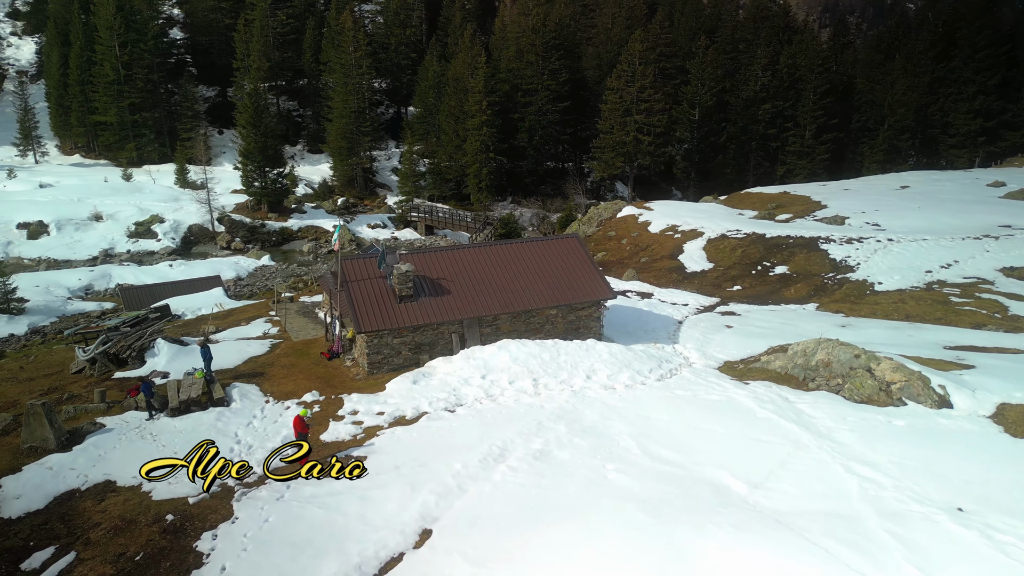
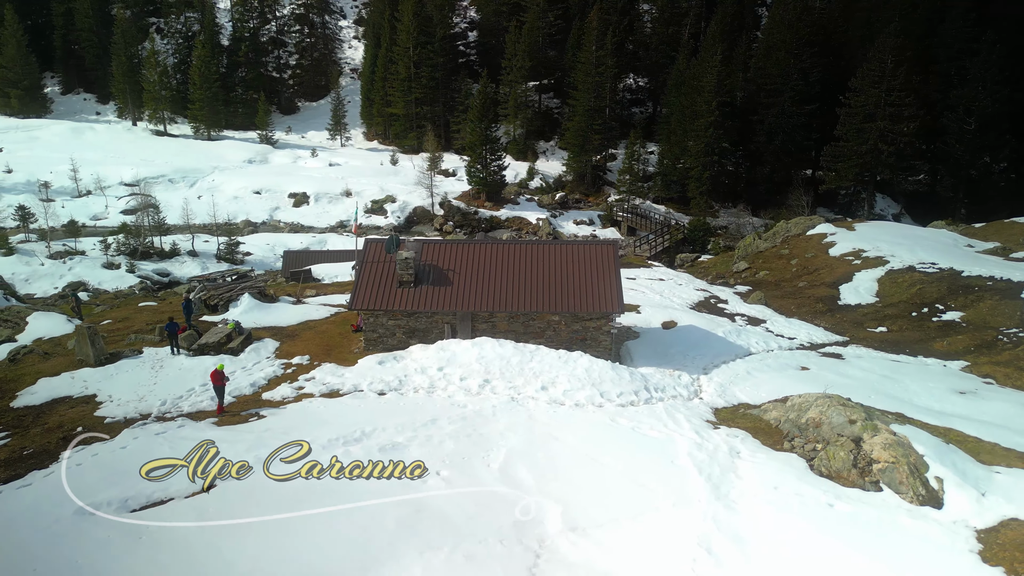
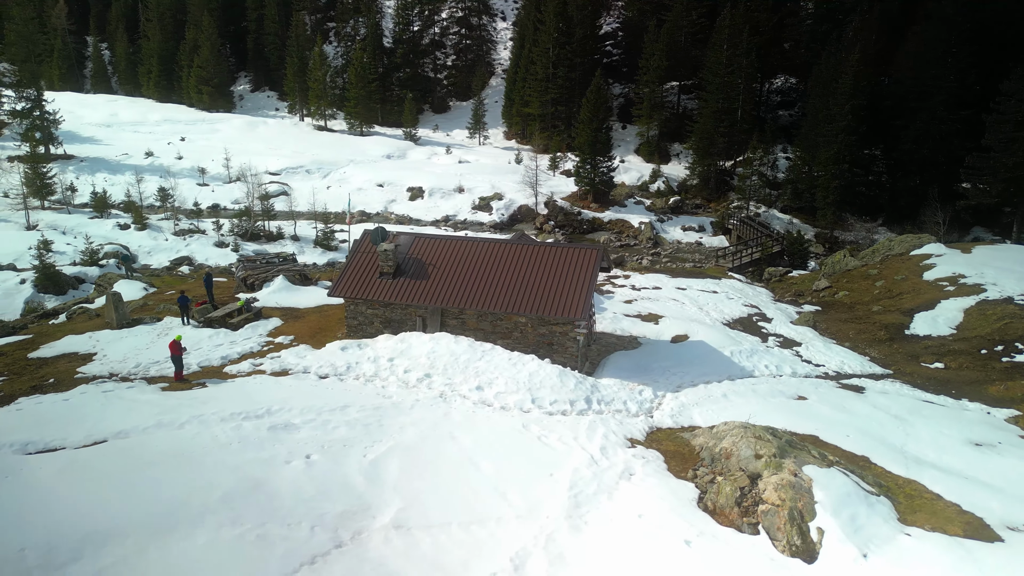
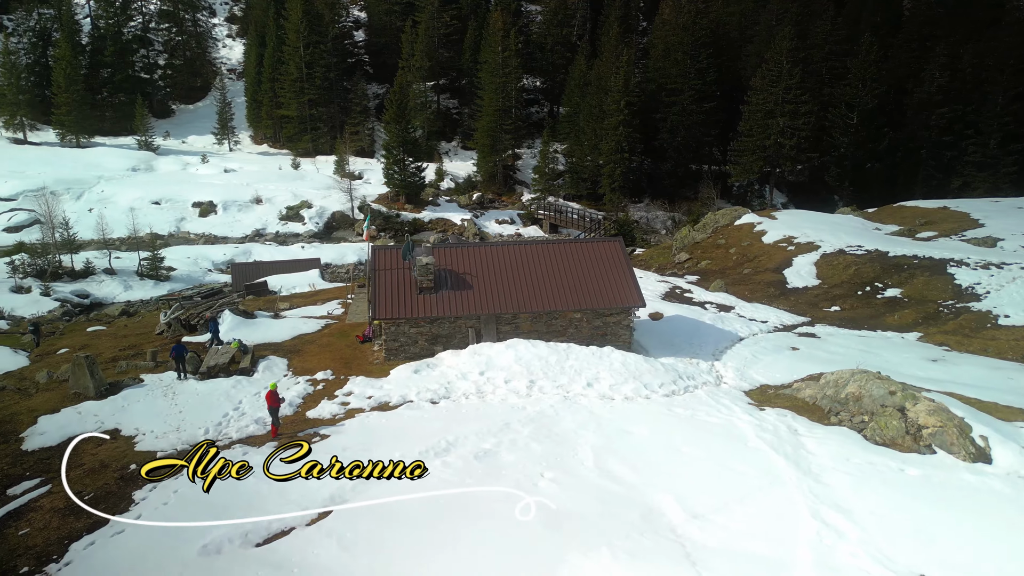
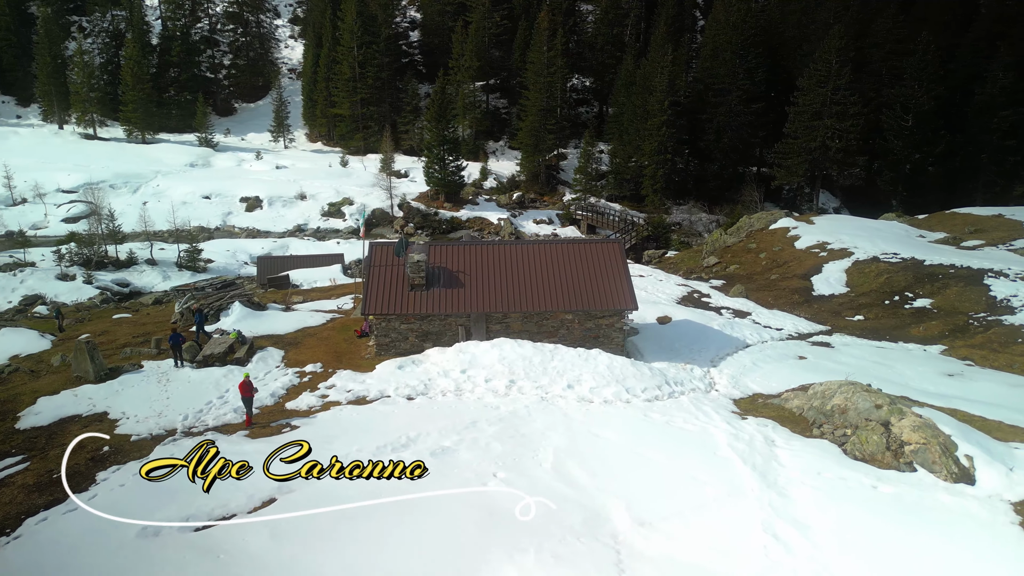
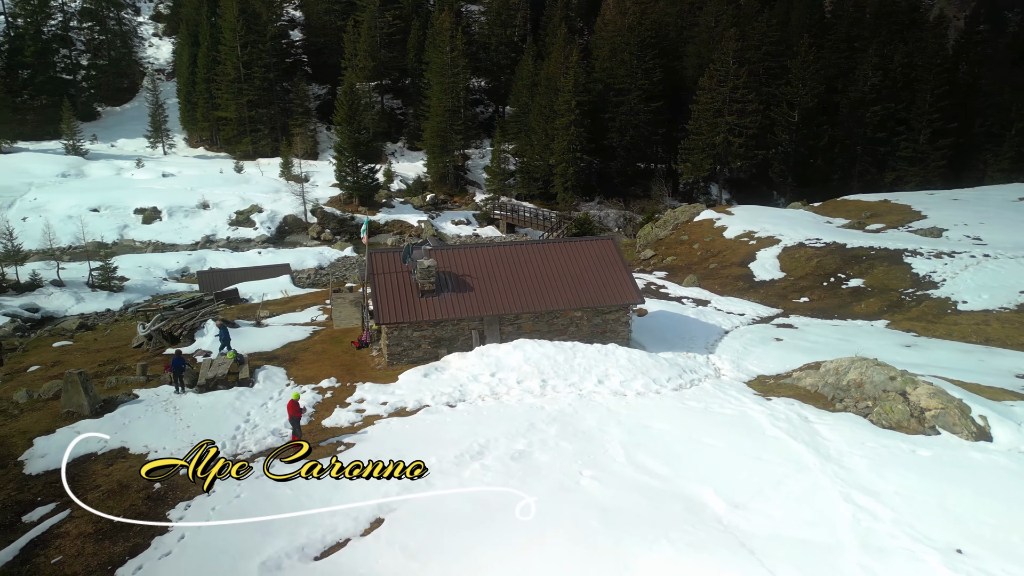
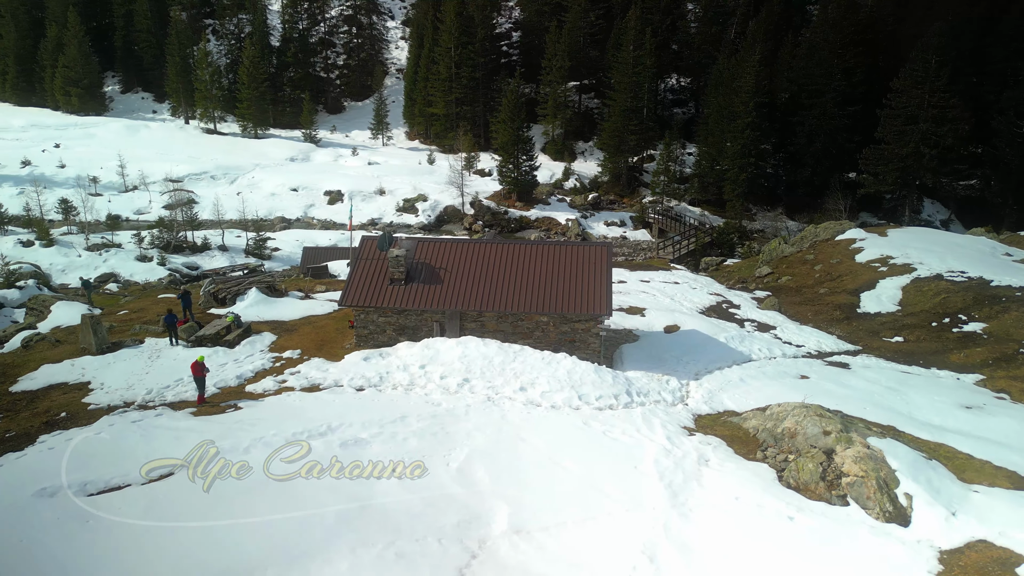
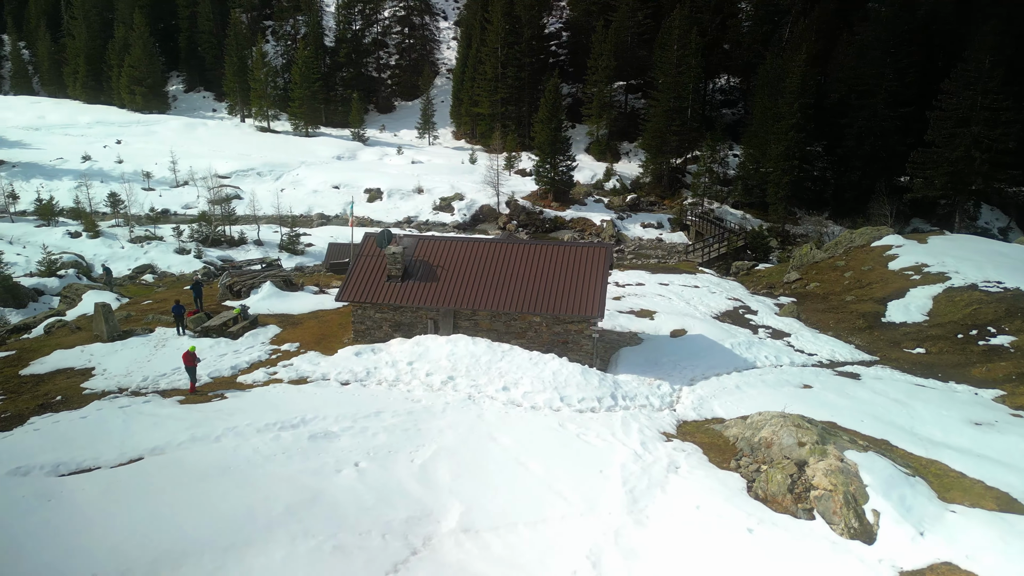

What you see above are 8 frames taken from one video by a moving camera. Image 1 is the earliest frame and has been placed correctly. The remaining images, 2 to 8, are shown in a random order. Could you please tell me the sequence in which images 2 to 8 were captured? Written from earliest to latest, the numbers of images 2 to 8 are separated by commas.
6, 4, 5, 2, 7, 8, 3
